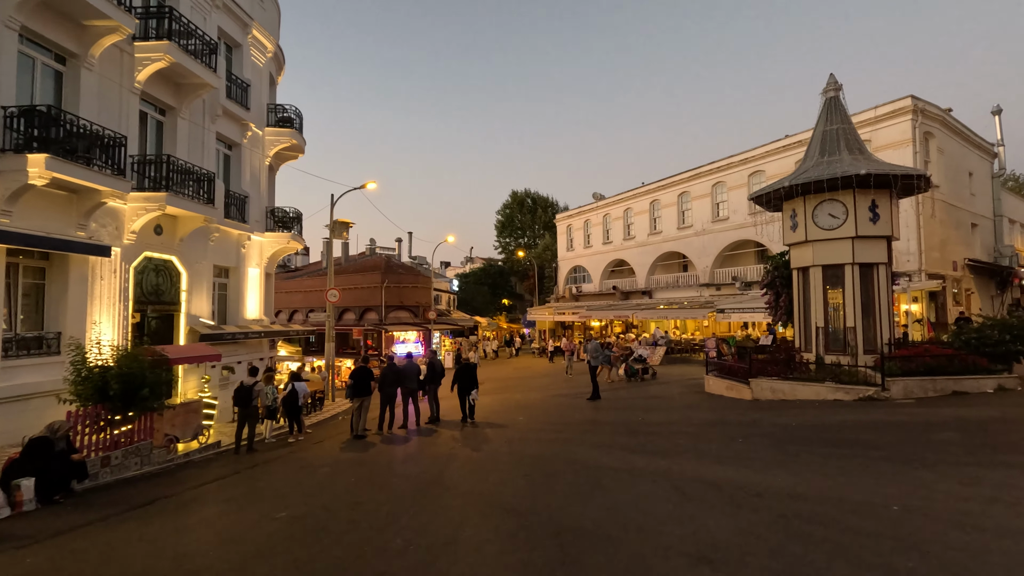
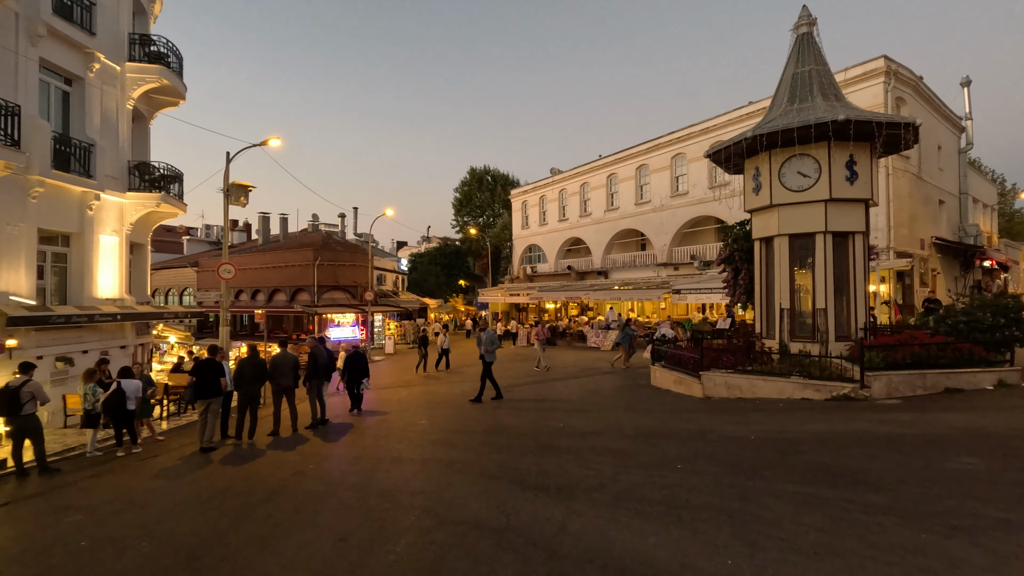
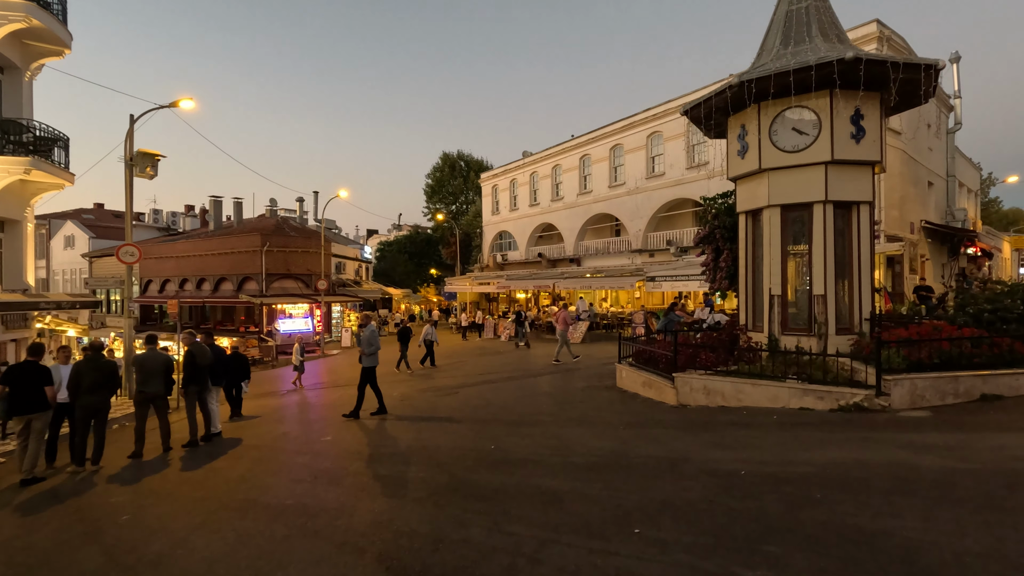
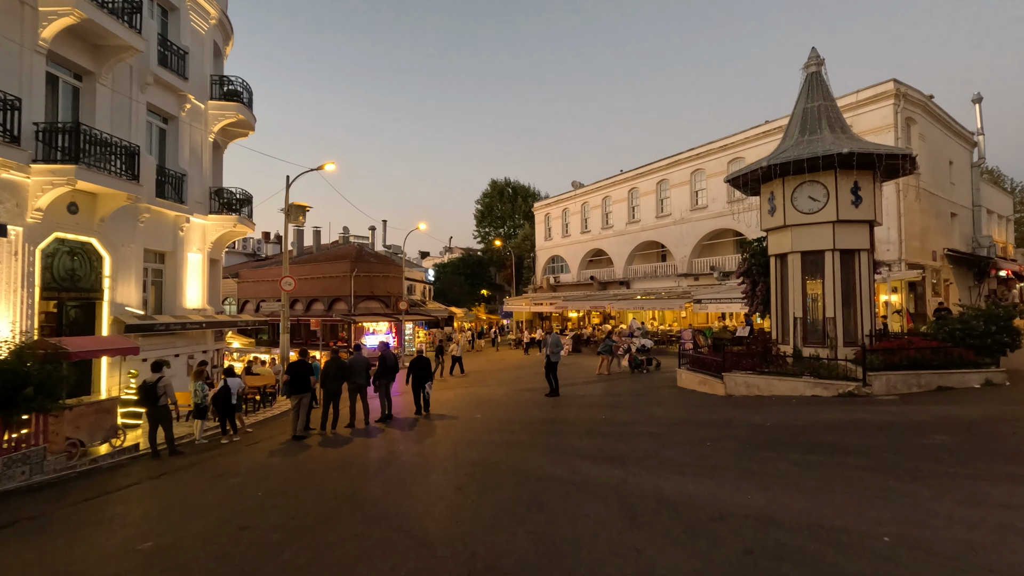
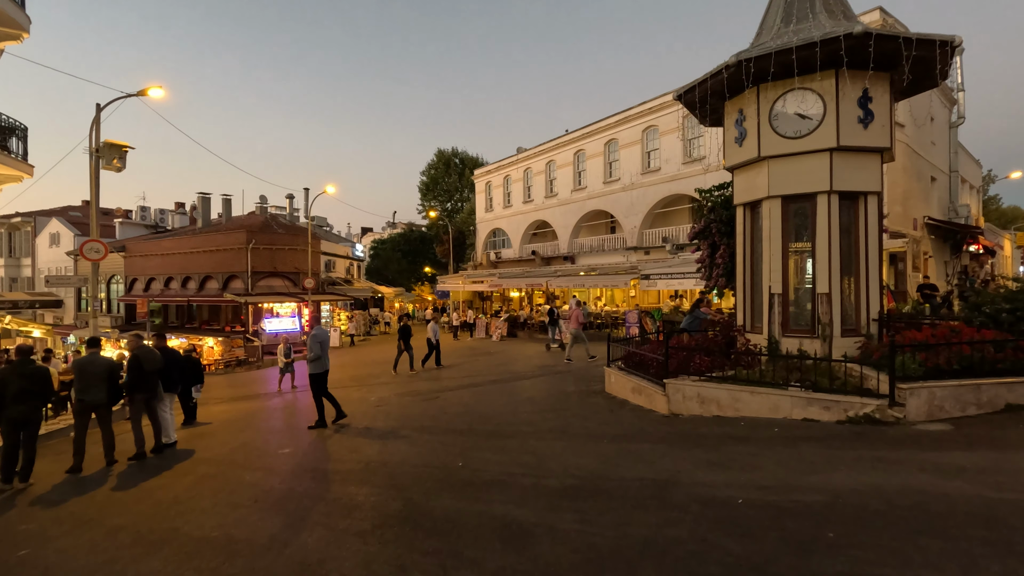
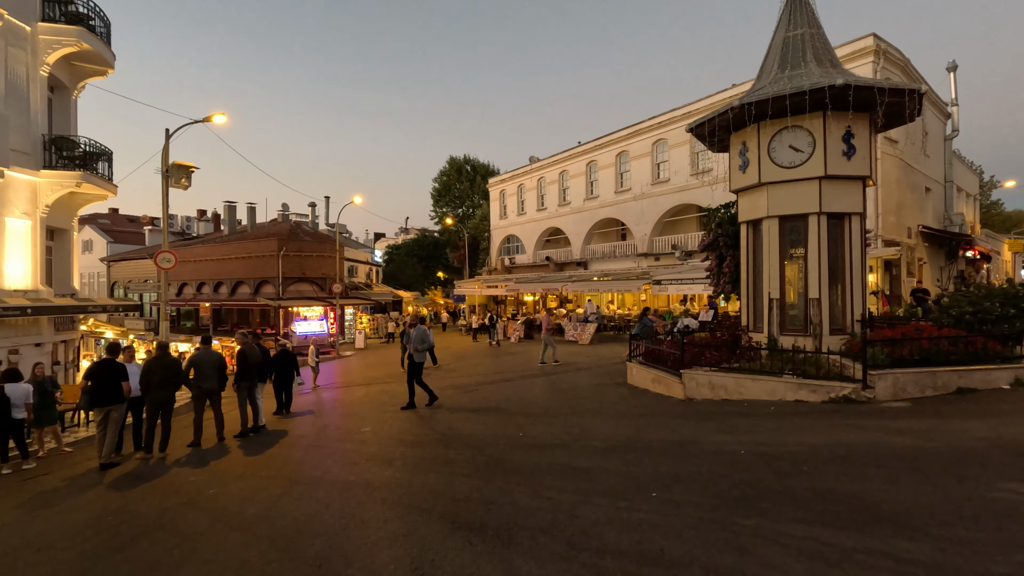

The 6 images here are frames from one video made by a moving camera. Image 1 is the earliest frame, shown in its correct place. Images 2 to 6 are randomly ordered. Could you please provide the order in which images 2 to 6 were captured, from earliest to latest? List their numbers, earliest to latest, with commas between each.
4, 2, 6, 3, 5
